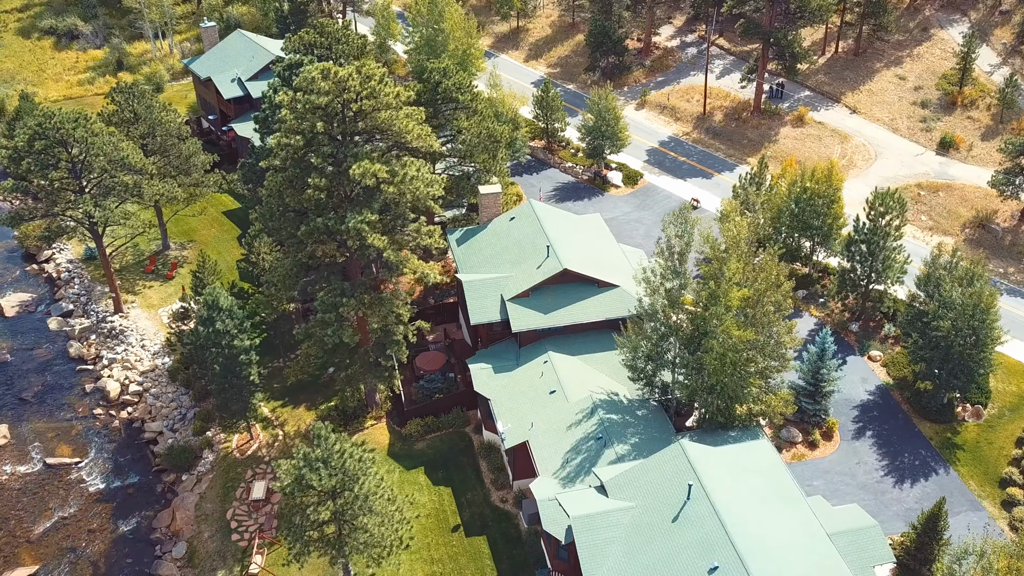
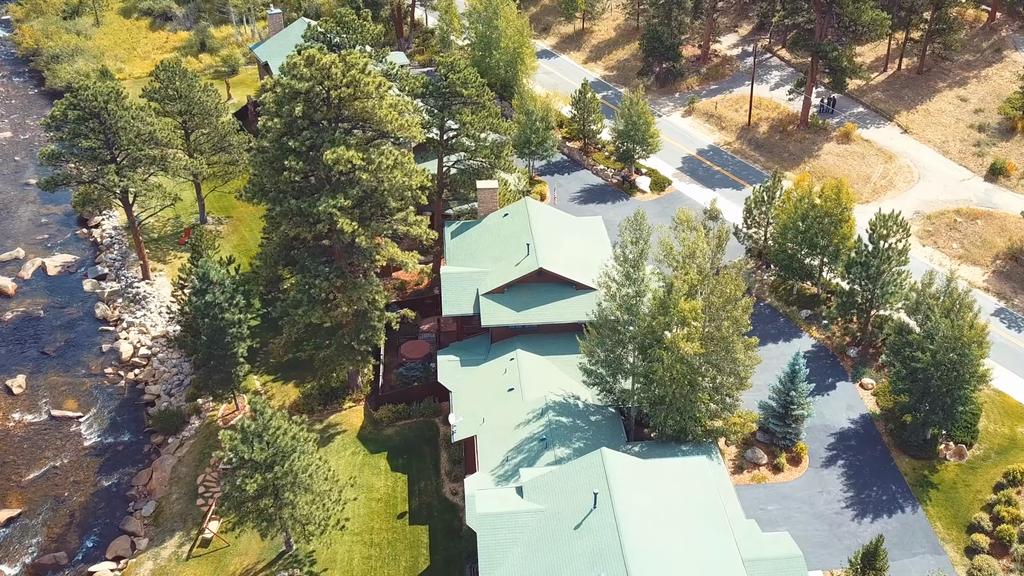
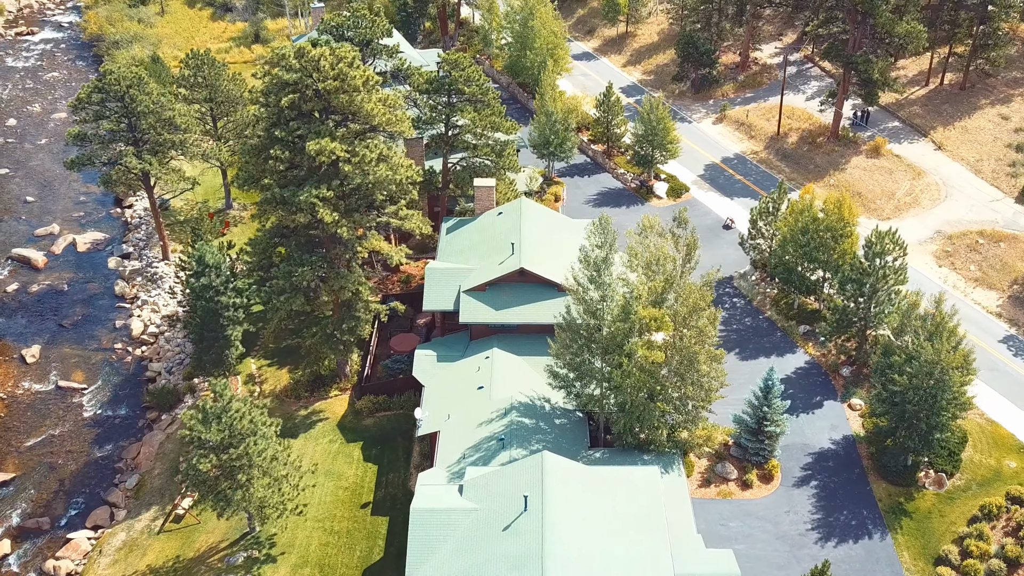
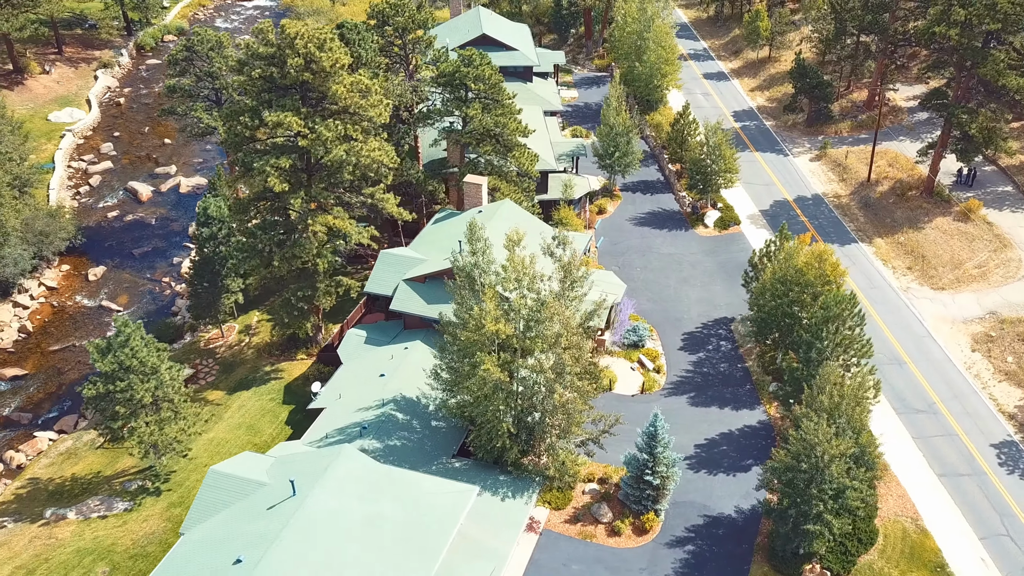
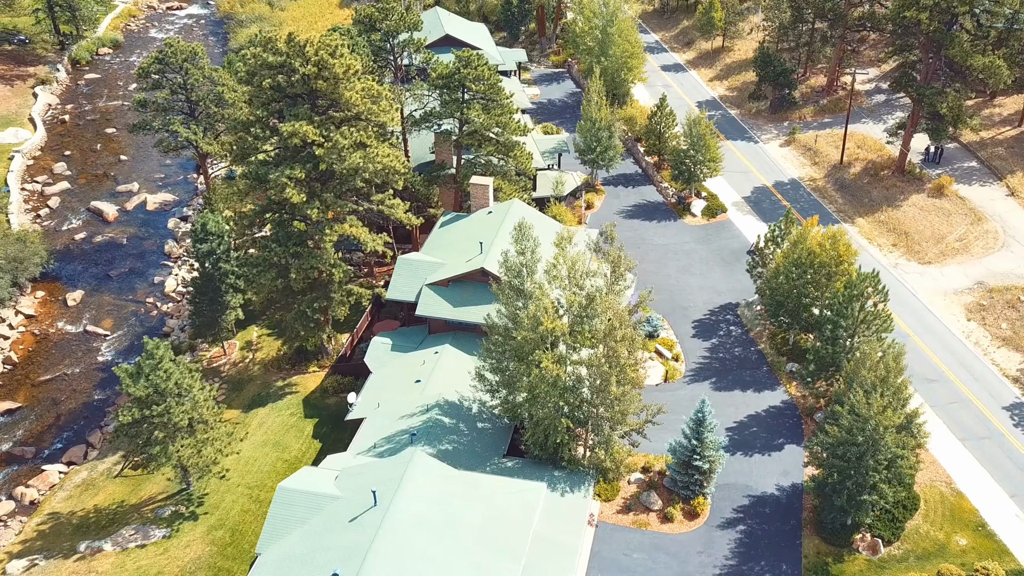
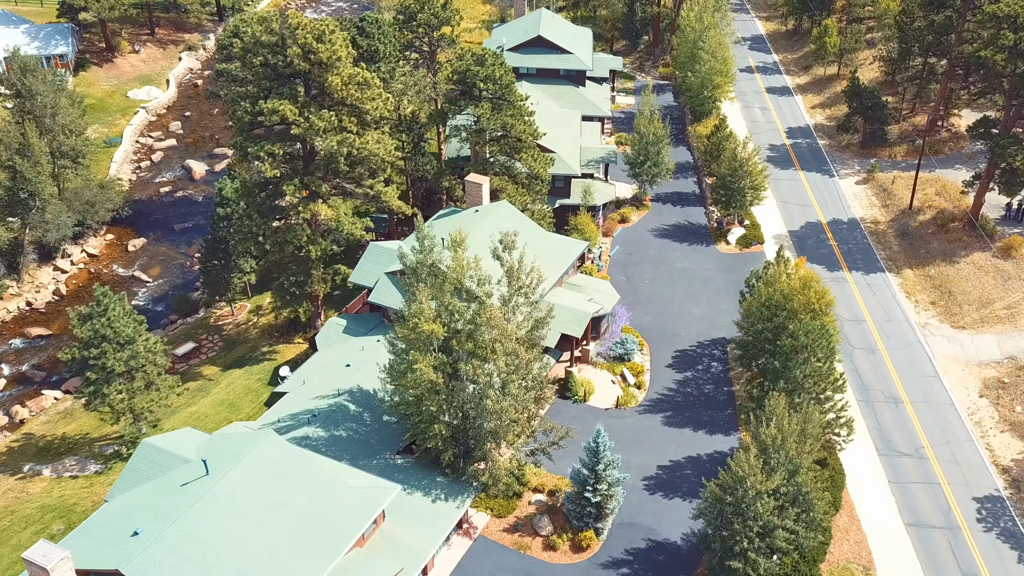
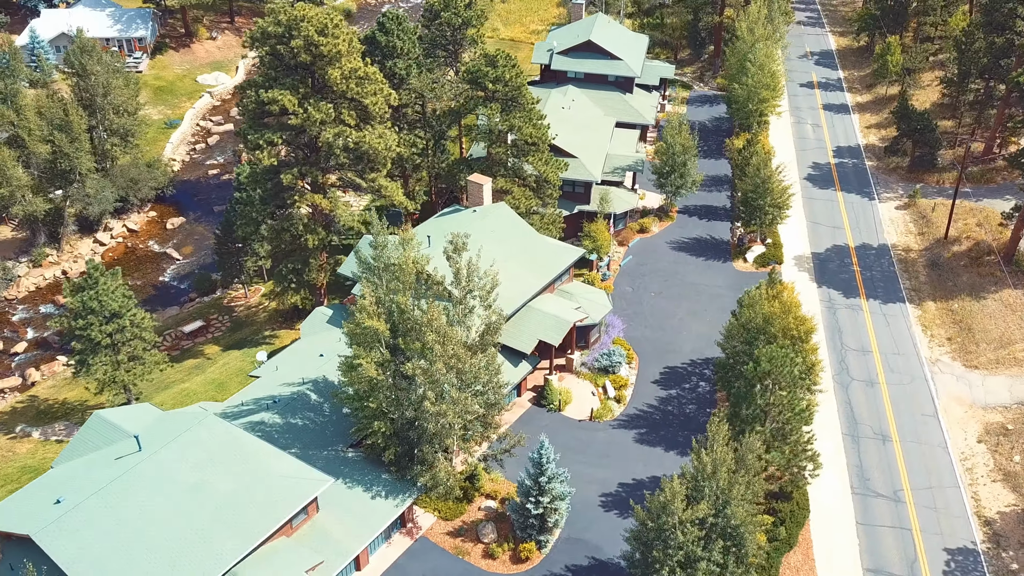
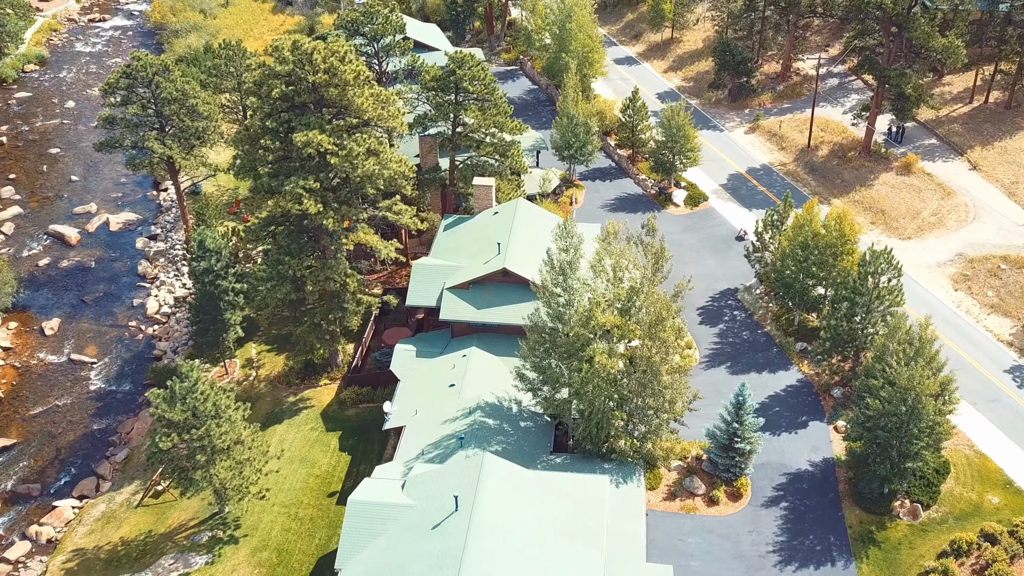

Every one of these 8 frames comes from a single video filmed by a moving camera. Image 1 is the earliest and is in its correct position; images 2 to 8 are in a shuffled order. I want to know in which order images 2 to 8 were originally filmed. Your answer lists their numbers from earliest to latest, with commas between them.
2, 3, 8, 5, 4, 6, 7
